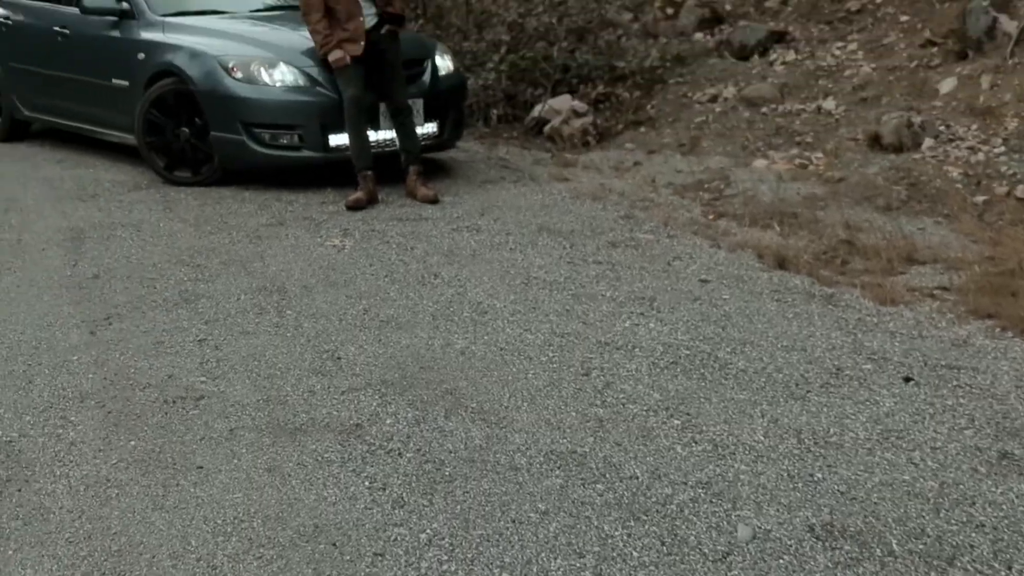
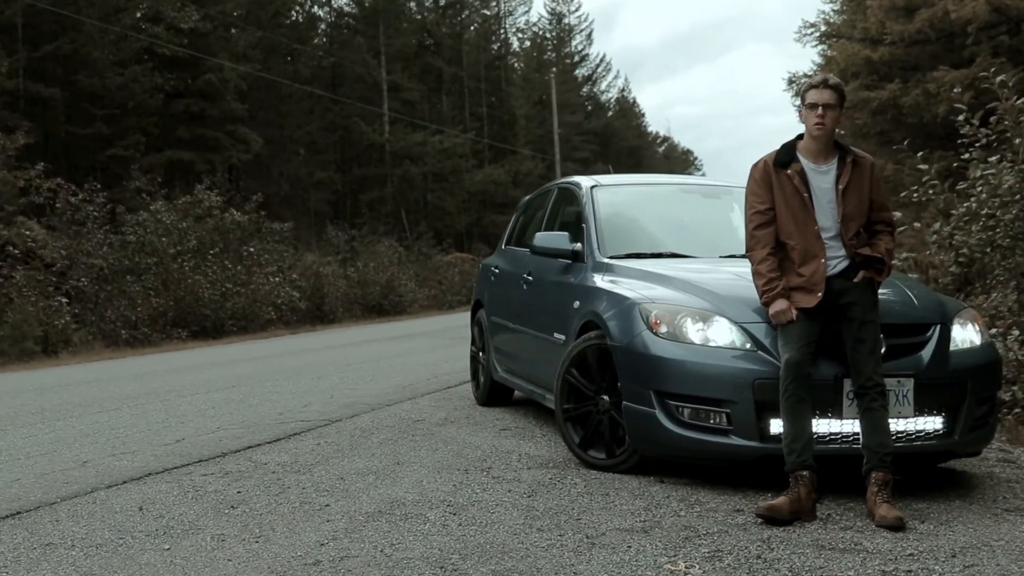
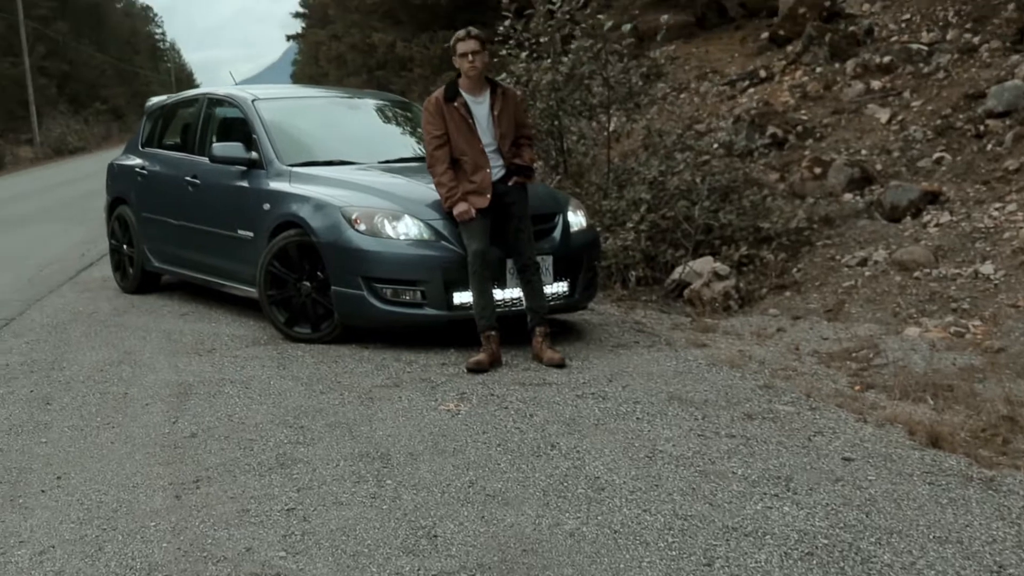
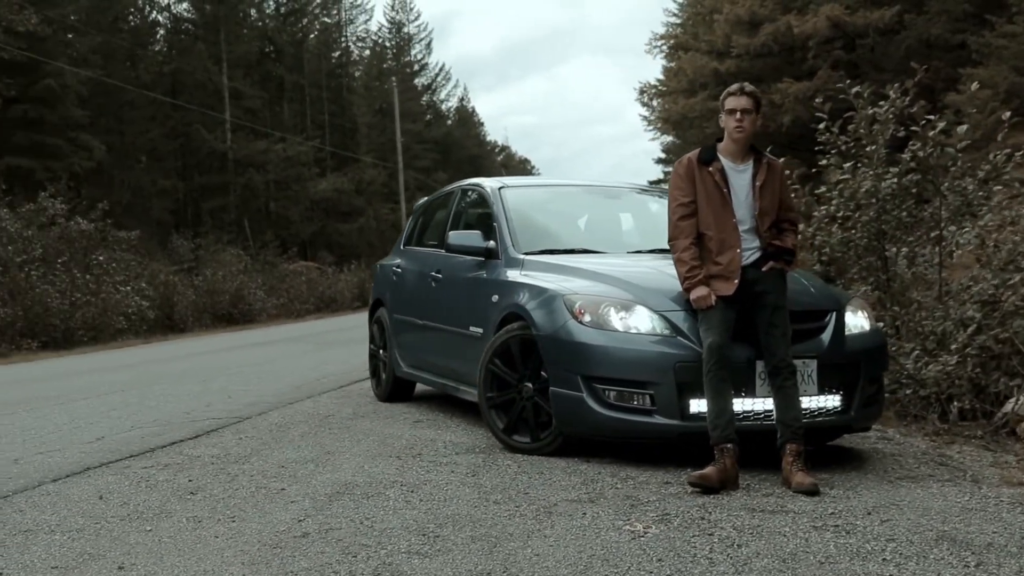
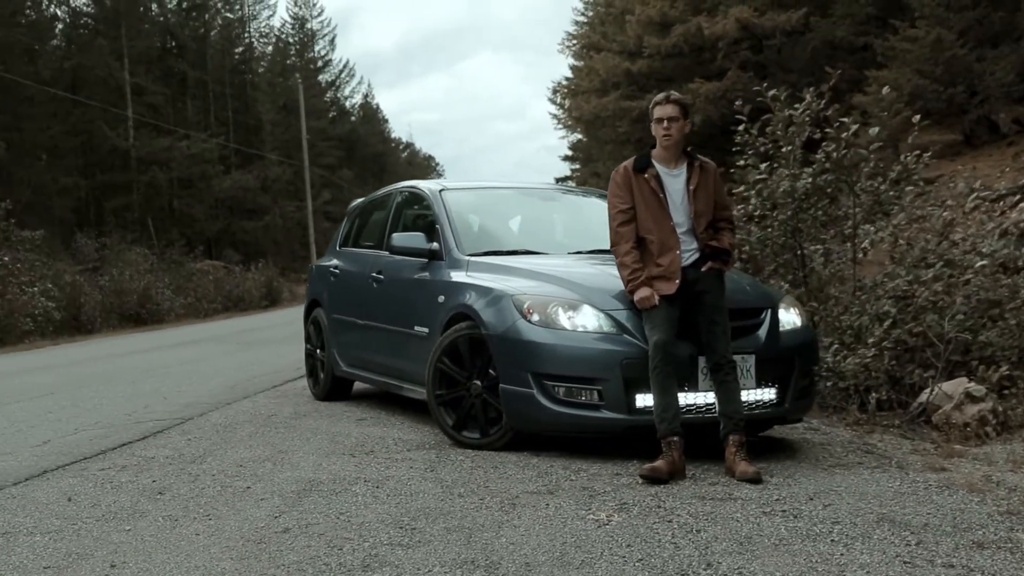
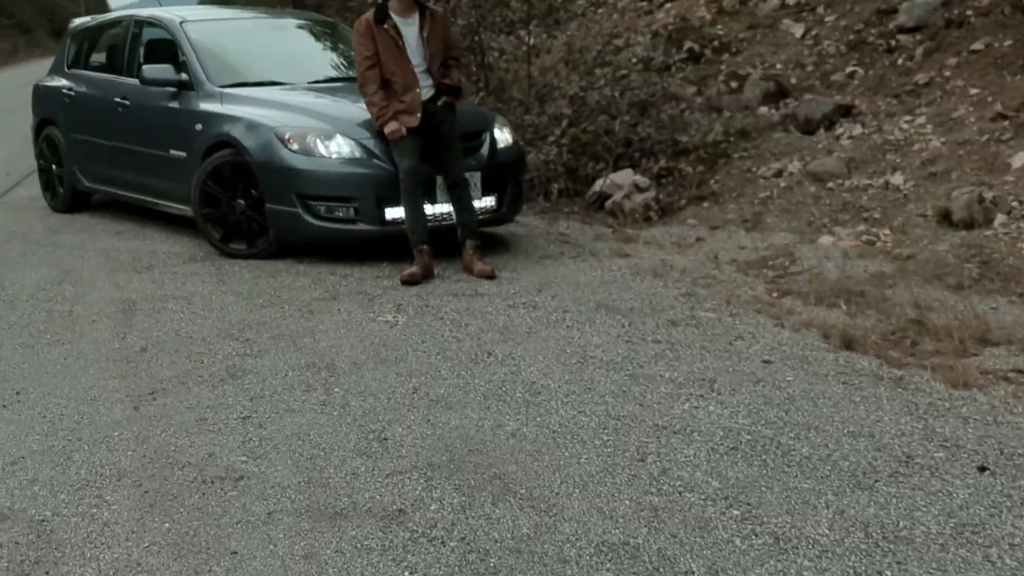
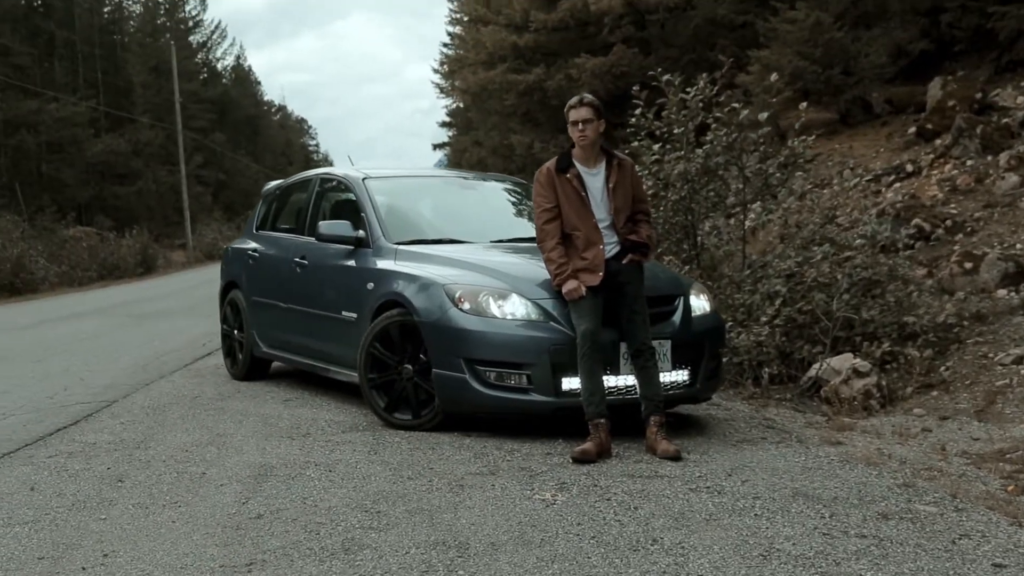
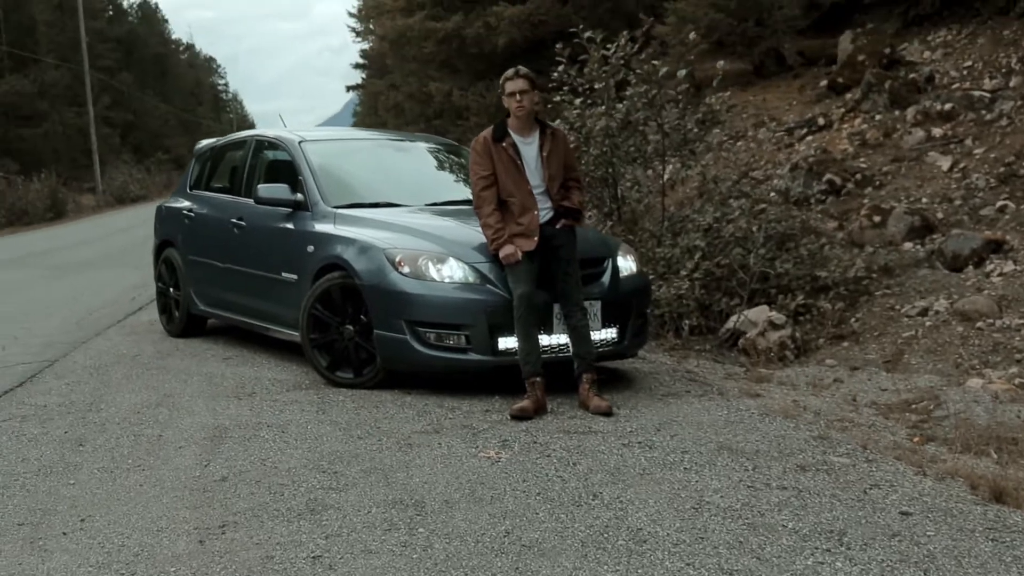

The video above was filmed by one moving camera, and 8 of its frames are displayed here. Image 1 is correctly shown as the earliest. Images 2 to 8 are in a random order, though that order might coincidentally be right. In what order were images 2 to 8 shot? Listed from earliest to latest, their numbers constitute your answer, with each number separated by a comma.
6, 3, 8, 7, 5, 4, 2
